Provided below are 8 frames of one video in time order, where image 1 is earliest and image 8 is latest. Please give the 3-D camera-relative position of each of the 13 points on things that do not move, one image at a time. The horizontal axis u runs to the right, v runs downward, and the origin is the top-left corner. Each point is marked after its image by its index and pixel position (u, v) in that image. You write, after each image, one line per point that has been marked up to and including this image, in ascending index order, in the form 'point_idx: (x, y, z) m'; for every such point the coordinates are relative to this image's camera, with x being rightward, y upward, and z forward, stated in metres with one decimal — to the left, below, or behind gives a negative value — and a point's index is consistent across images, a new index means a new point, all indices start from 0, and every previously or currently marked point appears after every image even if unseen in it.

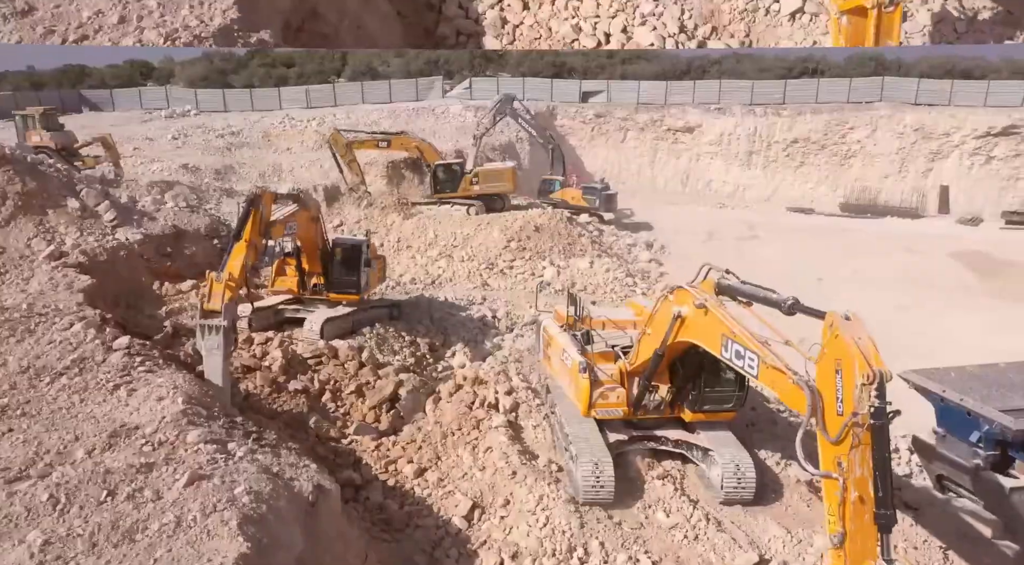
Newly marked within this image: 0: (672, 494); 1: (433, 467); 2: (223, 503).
0: (+1.4, -1.8, +6.0) m
1: (-0.8, -1.9, +7.1) m
2: (-1.7, -1.3, +4.0) m
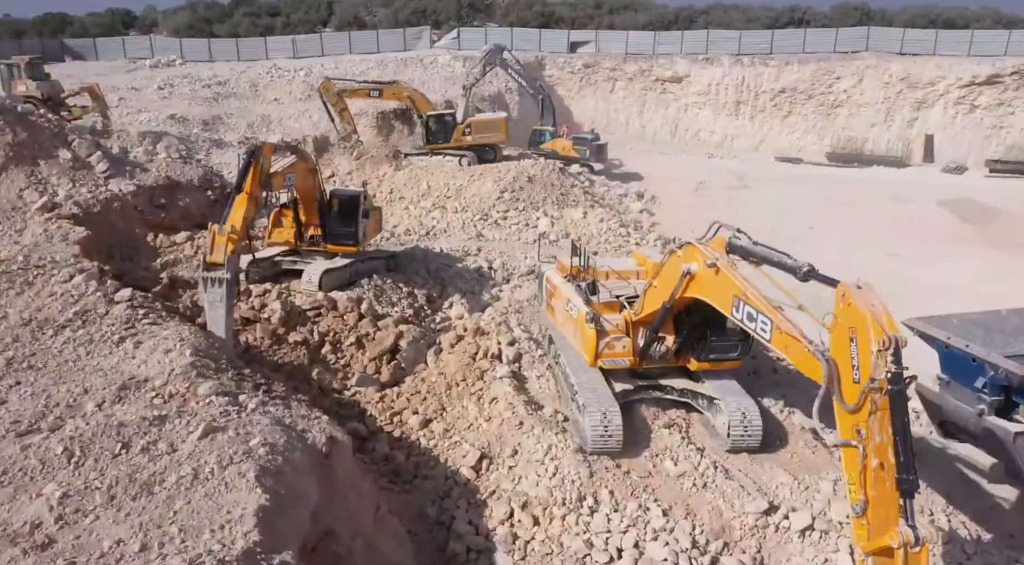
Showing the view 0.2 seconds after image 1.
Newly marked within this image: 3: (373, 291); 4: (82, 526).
0: (+1.5, -1.4, +6.0) m
1: (-0.8, -1.4, +7.1) m
2: (-1.6, -1.0, +4.0) m
3: (-2.1, -0.1, +10.2) m
4: (-2.1, -1.2, +3.4) m
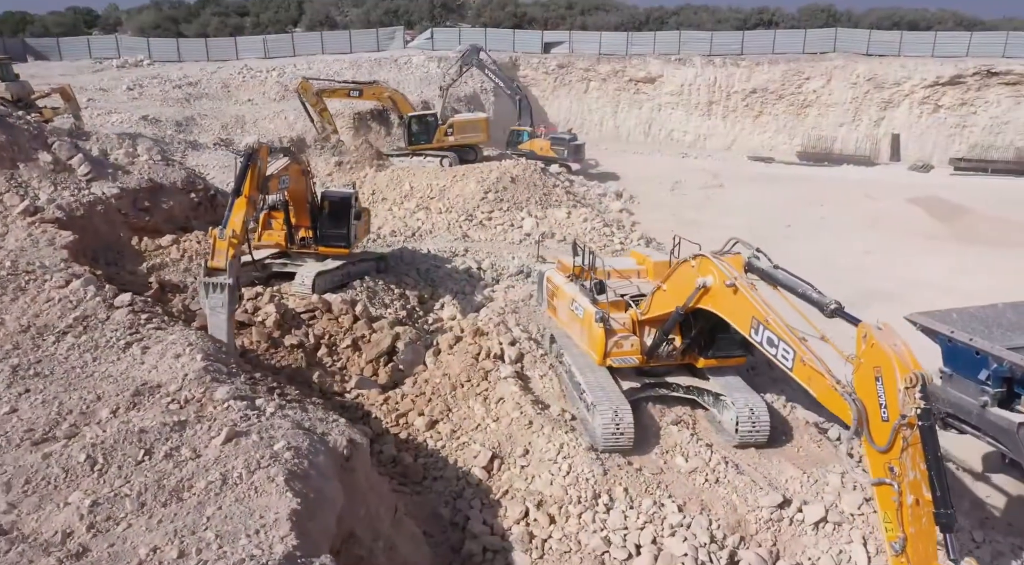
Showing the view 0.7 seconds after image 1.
0: (+1.6, -1.4, +6.1) m
1: (-0.7, -1.4, +7.1) m
2: (-1.4, -1.0, +4.0) m
3: (-2.2, -0.1, +10.2) m
4: (-1.9, -1.2, +3.4) m
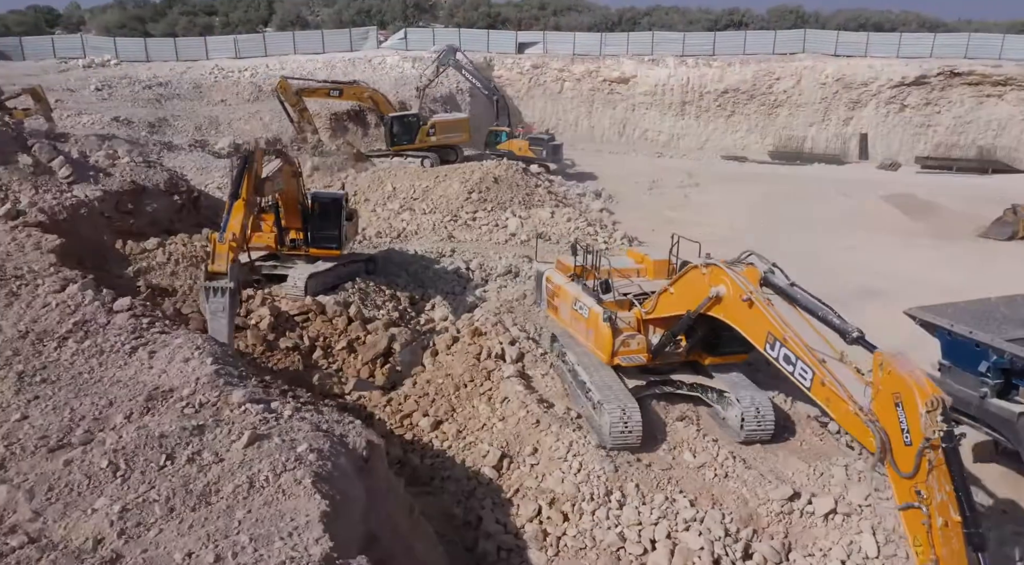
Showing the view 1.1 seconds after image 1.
0: (+1.6, -1.4, +6.2) m
1: (-0.6, -1.4, +7.1) m
2: (-1.3, -1.0, +4.0) m
3: (-2.2, -0.2, +10.1) m
4: (-1.7, -1.2, +3.3) m
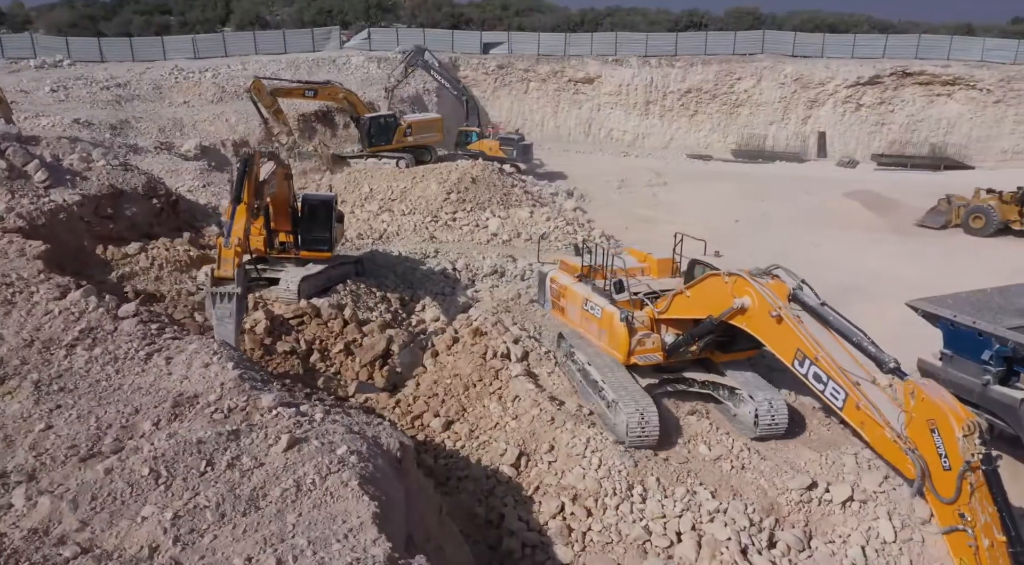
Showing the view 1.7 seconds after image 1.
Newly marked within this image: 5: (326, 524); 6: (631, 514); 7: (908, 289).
0: (+1.8, -1.3, +6.3) m
1: (-0.5, -1.4, +7.1) m
2: (-1.0, -1.0, +4.0) m
3: (-2.3, -0.2, +10.1) m
4: (-1.5, -1.2, +3.3) m
5: (-0.9, -1.2, +3.5) m
6: (+0.9, -1.8, +5.4) m
7: (+6.4, -0.1, +11.3) m
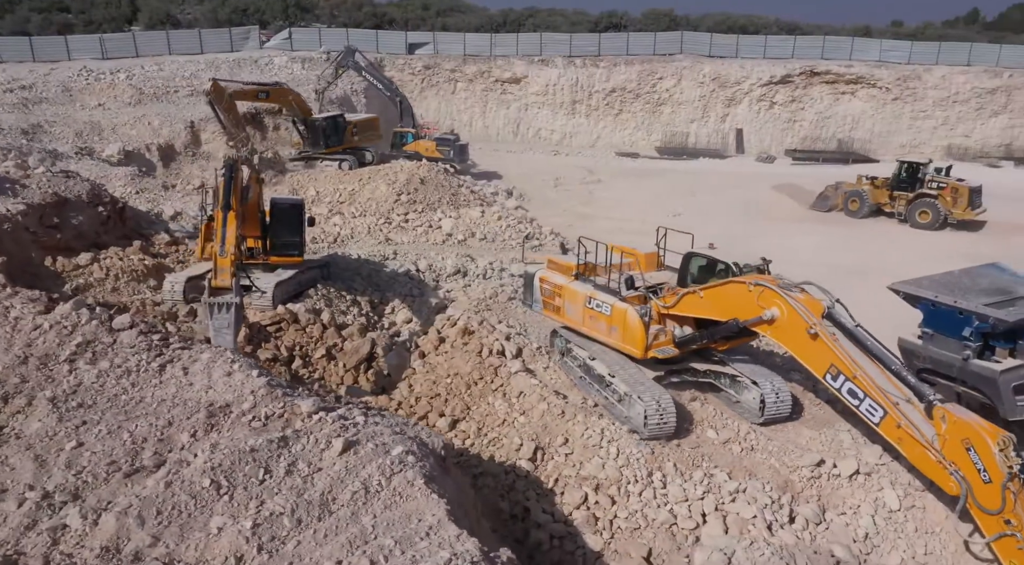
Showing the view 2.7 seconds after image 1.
0: (+1.9, -1.2, +6.6) m
1: (-0.5, -1.4, +7.2) m
2: (-0.7, -1.0, +4.0) m
3: (-2.5, -0.2, +9.9) m
4: (-1.0, -1.3, +3.3) m
5: (-0.6, -1.2, +3.5) m
6: (+1.1, -1.7, +5.6) m
7: (+6.0, +0.1, +12.0) m
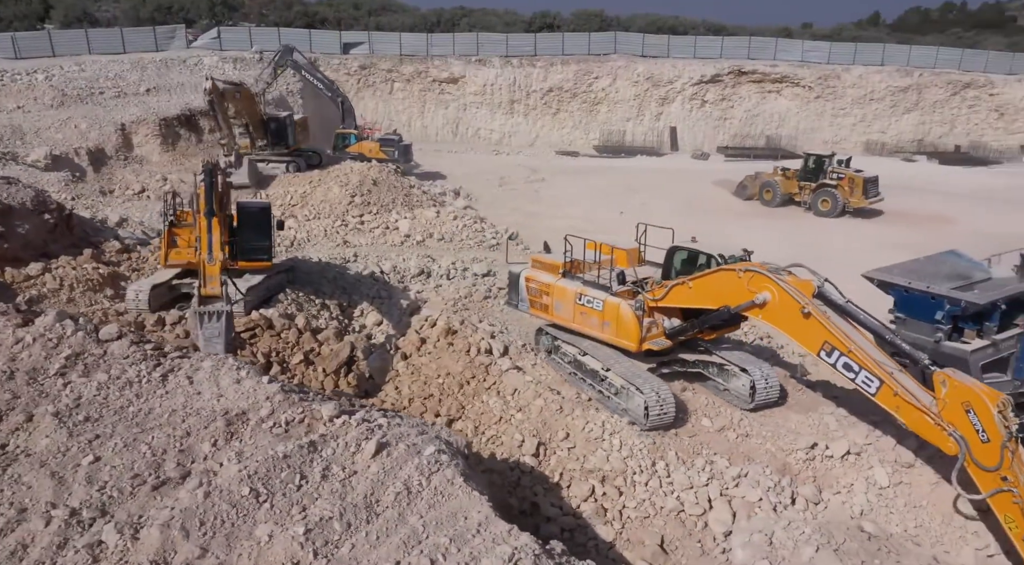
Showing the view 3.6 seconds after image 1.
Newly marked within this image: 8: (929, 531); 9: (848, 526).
0: (+1.9, -1.2, +6.8) m
1: (-0.5, -1.4, +7.2) m
2: (-0.5, -1.0, +4.0) m
3: (-2.8, -0.3, +9.8) m
4: (-0.8, -1.3, +3.3) m
5: (-0.3, -1.2, +3.5) m
6: (+1.2, -1.7, +5.7) m
7: (+5.5, +0.3, +12.5) m
8: (+3.3, -1.9, +5.5) m
9: (+2.6, -1.9, +5.4) m
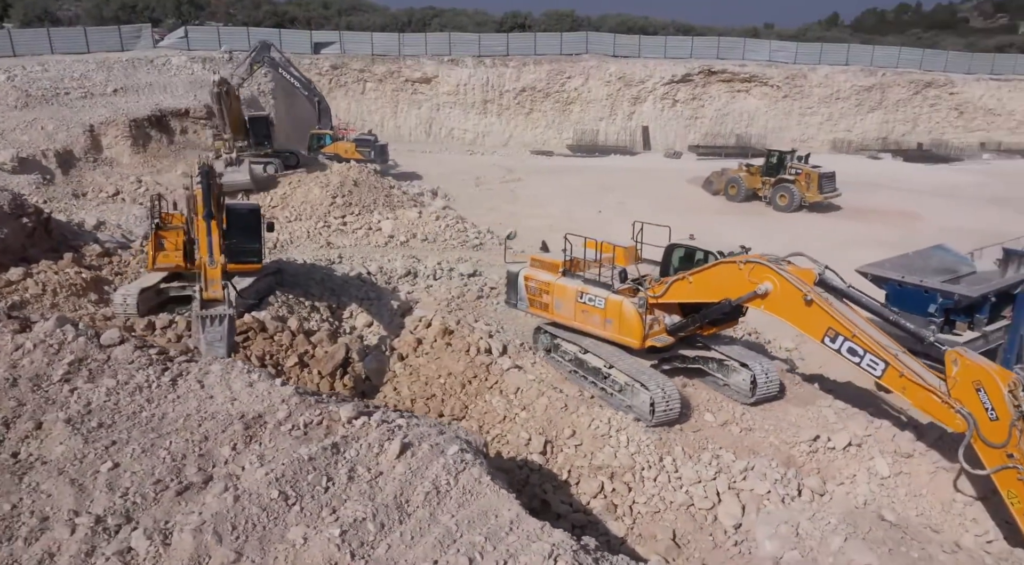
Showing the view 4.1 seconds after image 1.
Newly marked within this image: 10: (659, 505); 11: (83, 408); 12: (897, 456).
0: (+1.9, -1.1, +6.9) m
1: (-0.5, -1.4, +7.2) m
2: (-0.3, -1.0, +4.0) m
3: (-2.9, -0.3, +9.7) m
4: (-0.6, -1.3, +3.3) m
5: (-0.1, -1.2, +3.6) m
6: (+1.3, -1.7, +5.8) m
7: (+5.3, +0.3, +12.7) m
8: (+3.4, -1.9, +5.6) m
9: (+2.7, -1.9, +5.5) m
10: (+1.2, -1.8, +5.7) m
11: (-2.9, -0.9, +4.7) m
12: (+3.4, -1.5, +6.2) m
